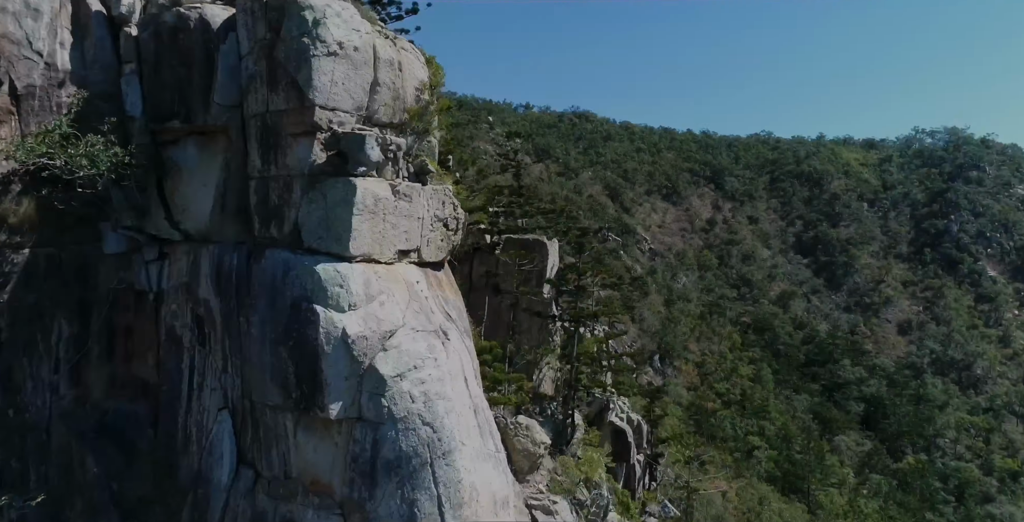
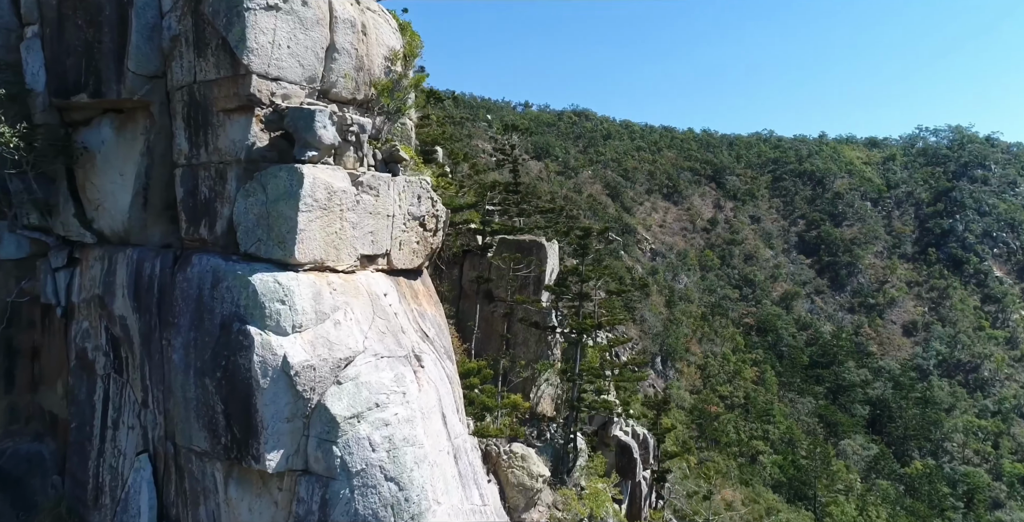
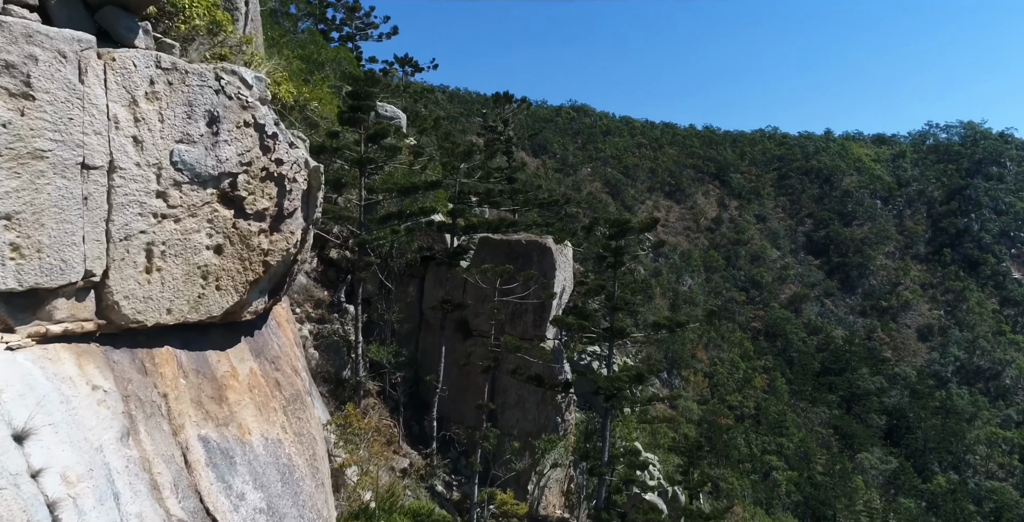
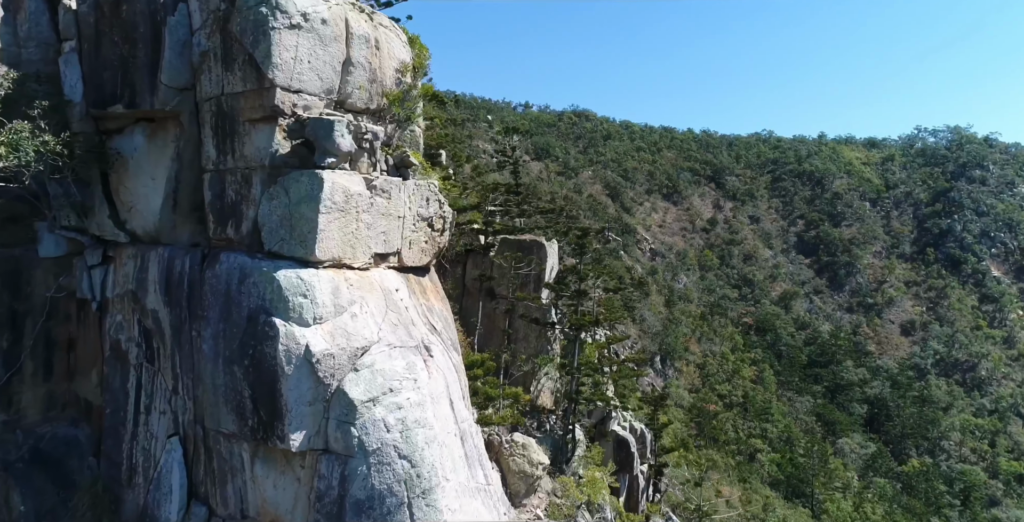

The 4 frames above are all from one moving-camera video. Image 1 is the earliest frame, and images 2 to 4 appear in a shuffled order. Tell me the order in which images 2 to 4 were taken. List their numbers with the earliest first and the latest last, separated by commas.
4, 2, 3
